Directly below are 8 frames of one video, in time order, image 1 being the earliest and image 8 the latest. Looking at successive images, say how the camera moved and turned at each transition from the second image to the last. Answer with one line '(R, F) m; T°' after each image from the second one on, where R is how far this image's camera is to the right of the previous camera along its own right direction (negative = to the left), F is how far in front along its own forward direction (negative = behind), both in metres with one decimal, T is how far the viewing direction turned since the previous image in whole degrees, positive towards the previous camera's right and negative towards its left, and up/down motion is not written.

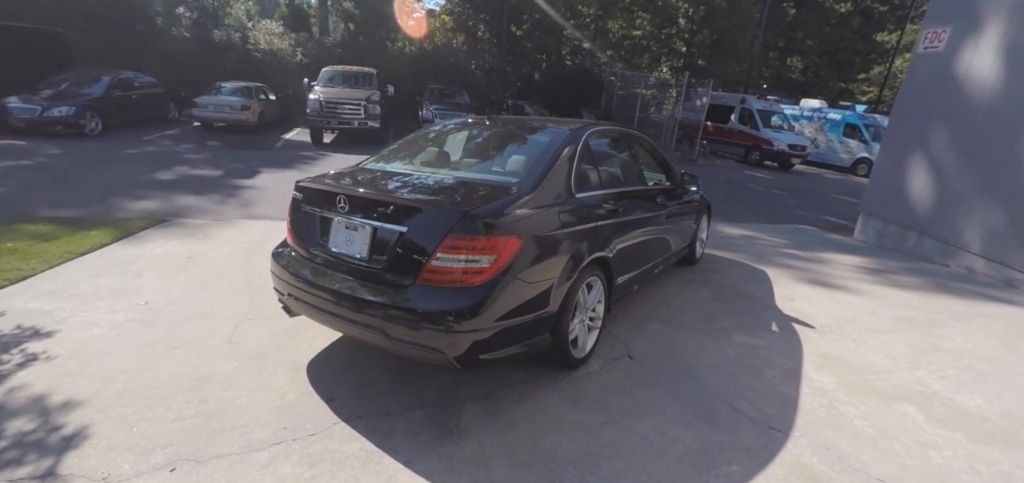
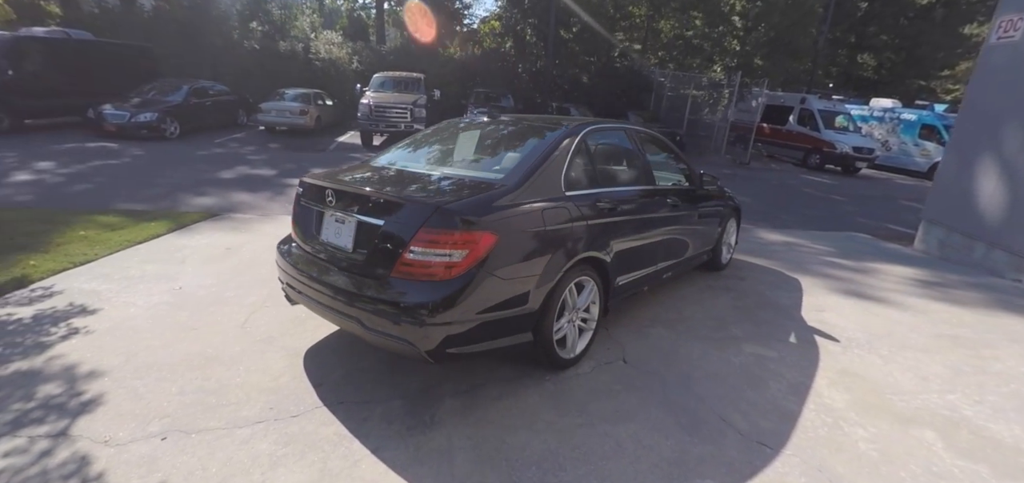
(+0.4, 0.0) m; -7°
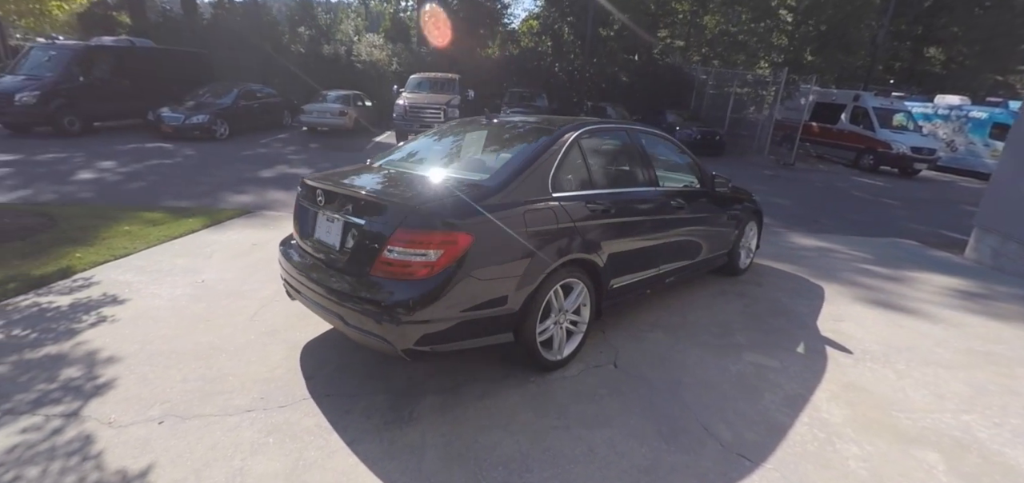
(+0.3, 0.0) m; -5°
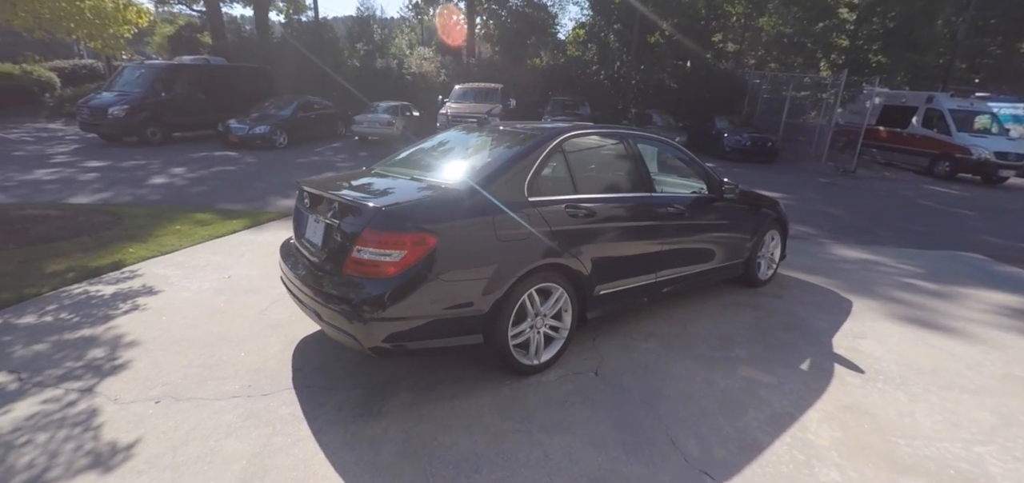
(+0.5, 0.0) m; -7°
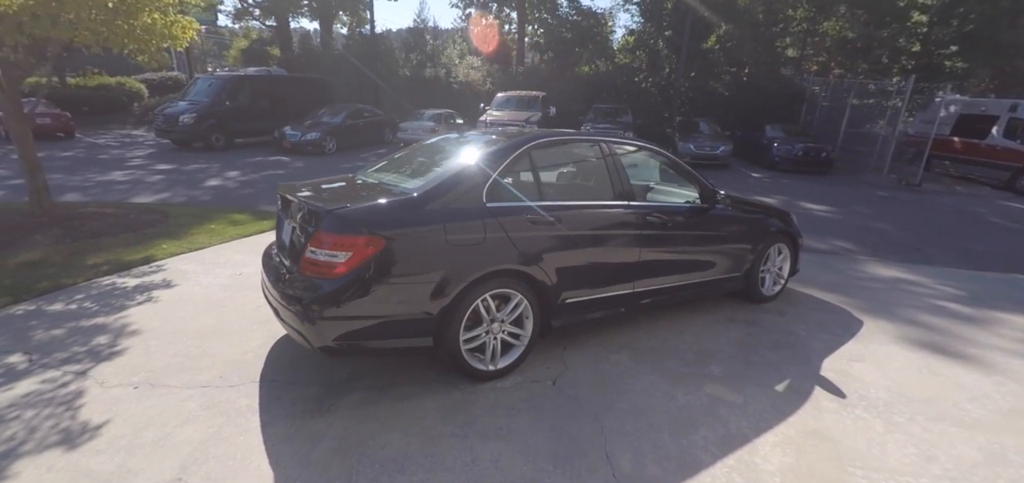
(+0.6, 0.0) m; -6°
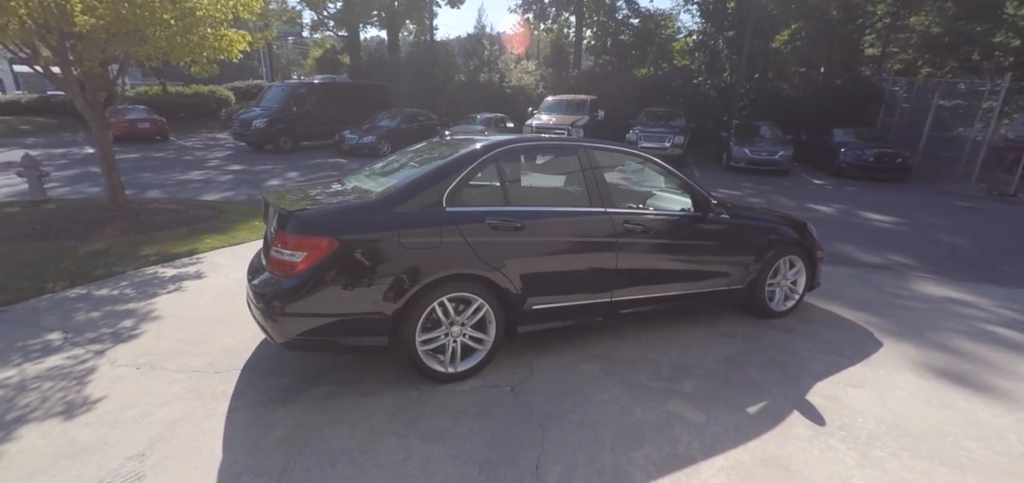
(+0.6, 0.0) m; -7°
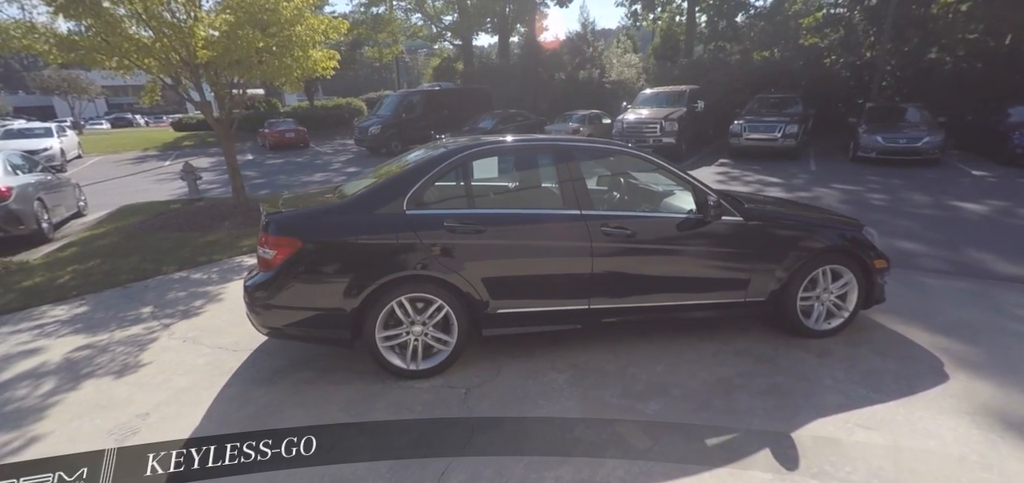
(+1.0, +0.2) m; -14°
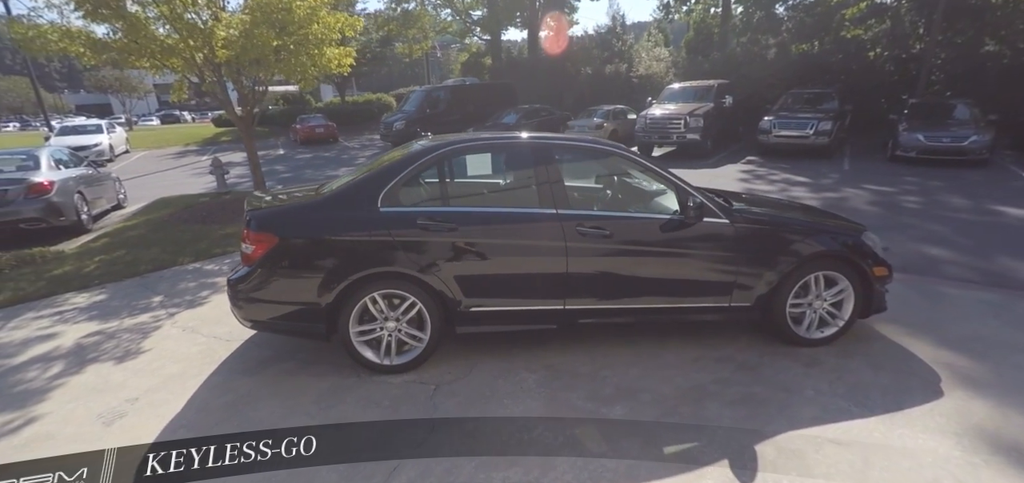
(+0.4, 0.0) m; -4°
